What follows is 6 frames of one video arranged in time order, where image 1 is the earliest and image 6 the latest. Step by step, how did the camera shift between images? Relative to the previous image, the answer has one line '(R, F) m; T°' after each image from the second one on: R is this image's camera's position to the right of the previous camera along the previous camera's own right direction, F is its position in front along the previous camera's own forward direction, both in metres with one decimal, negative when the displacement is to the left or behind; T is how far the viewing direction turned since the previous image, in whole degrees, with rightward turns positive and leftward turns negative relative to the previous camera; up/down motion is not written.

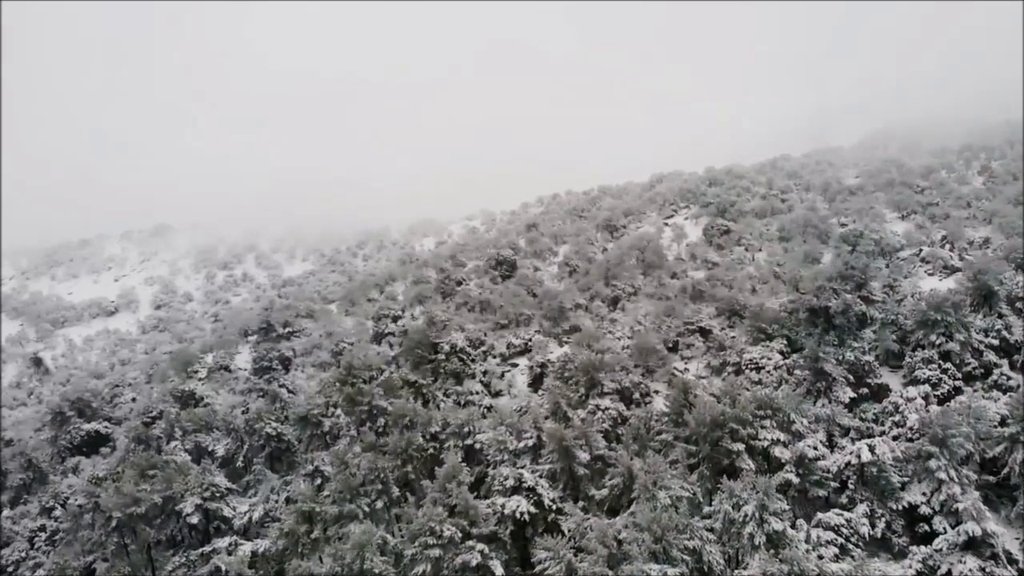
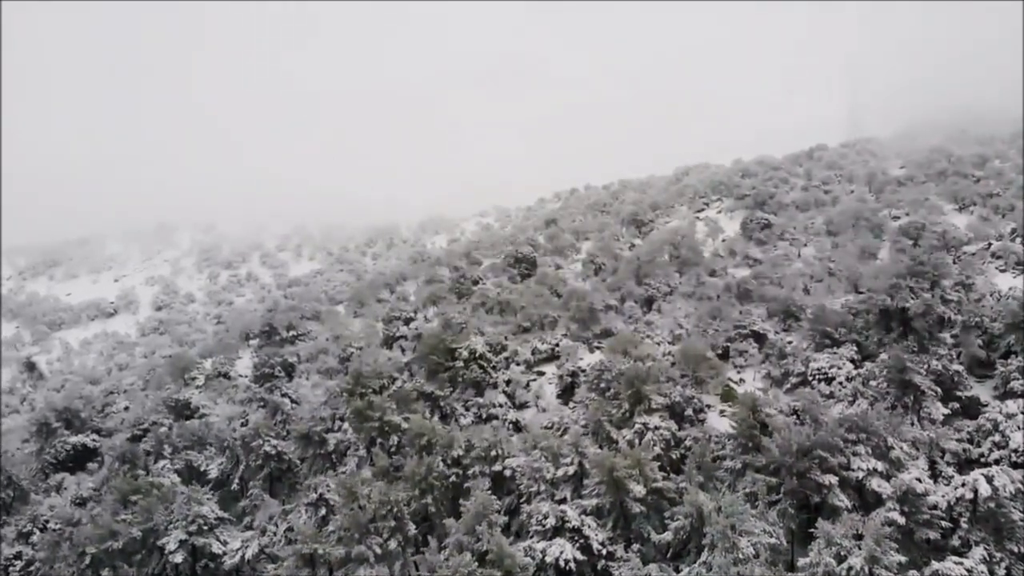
(-0.6, +2.9) m; -1°
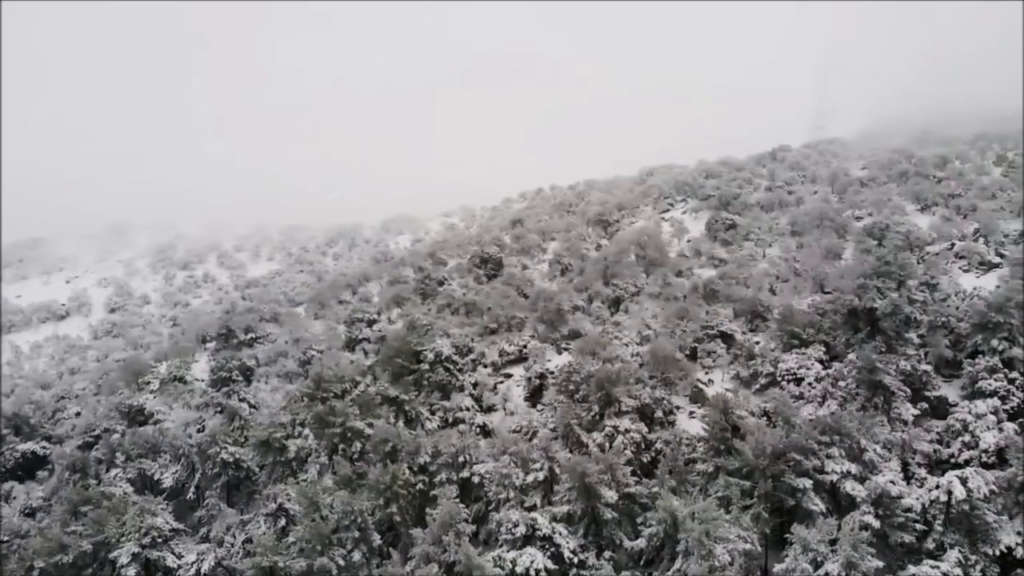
(-0.1, +0.5) m; +3°
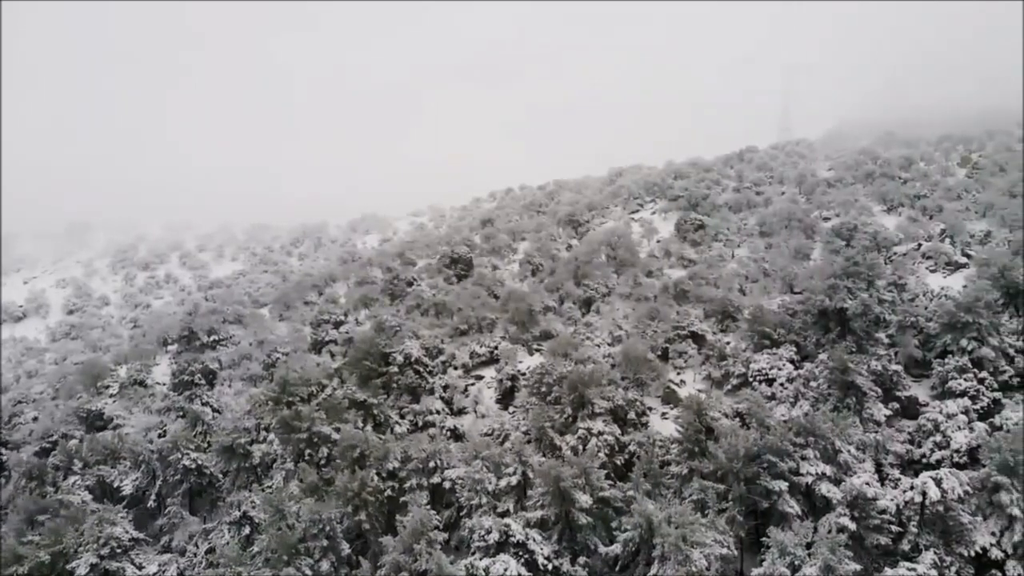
(-0.1, +0.3) m; +2°
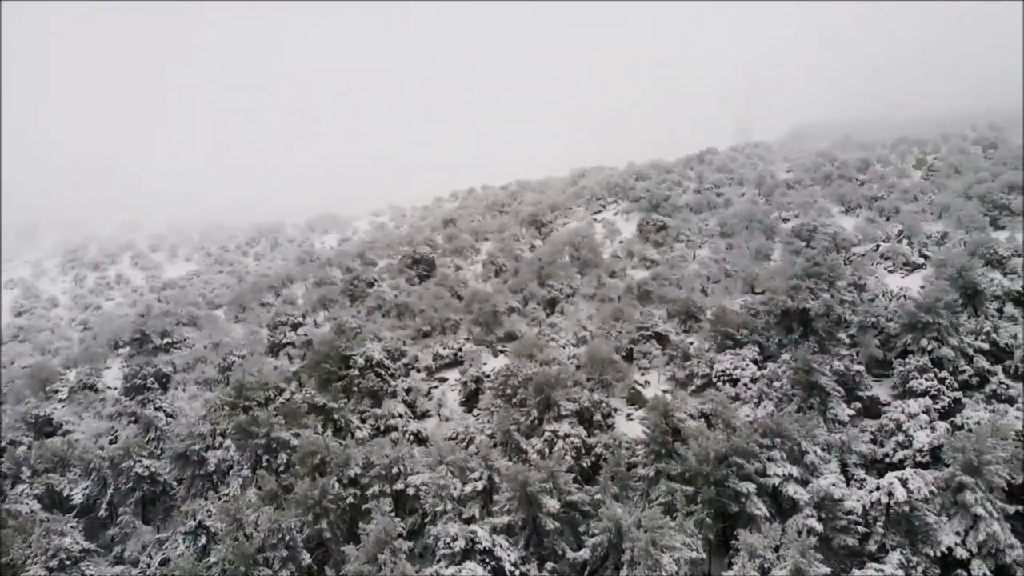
(-0.1, +0.3) m; +3°
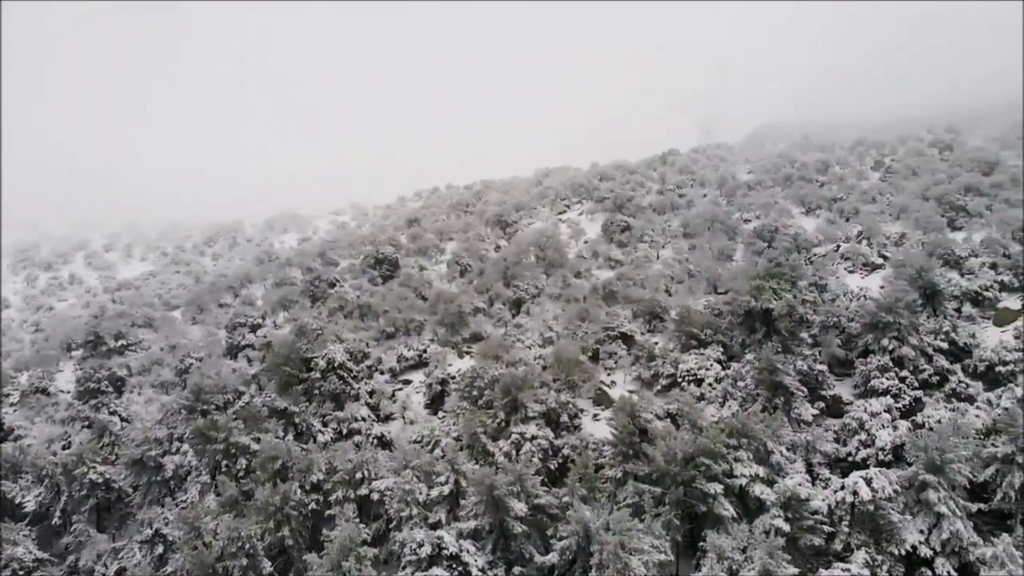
(-0.1, +0.2) m; +3°
